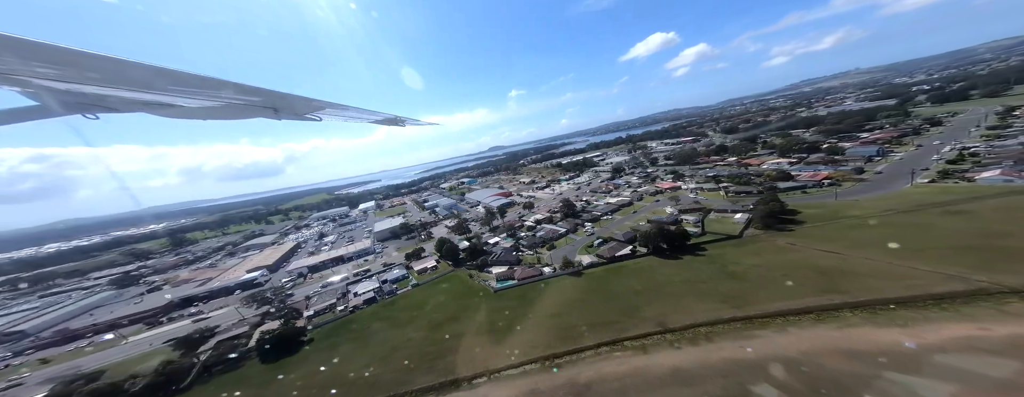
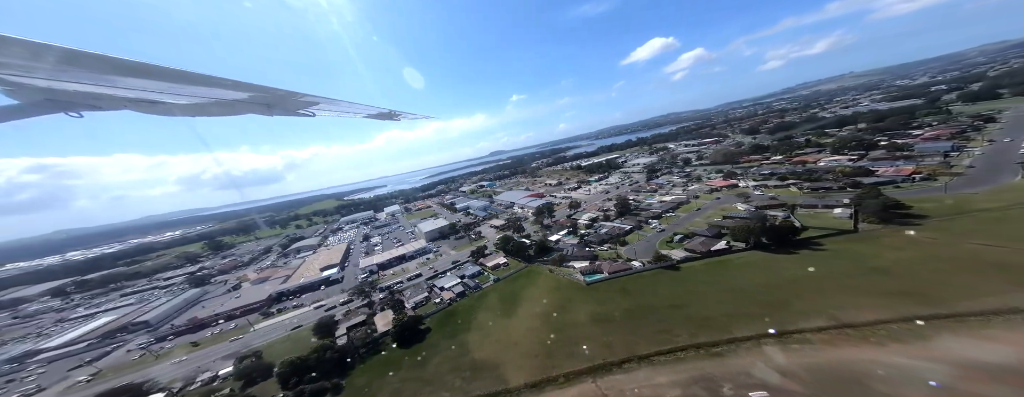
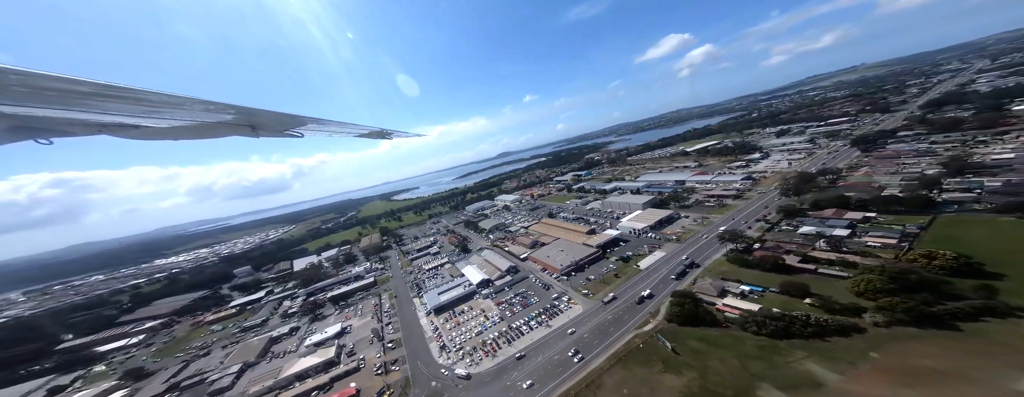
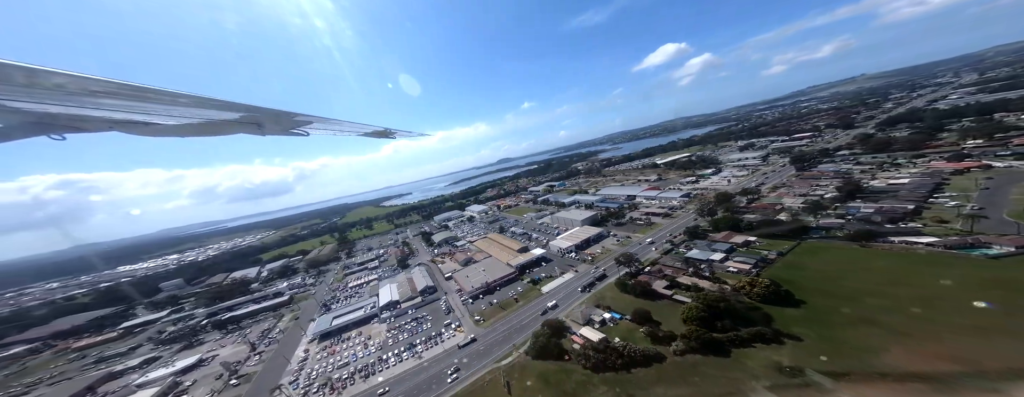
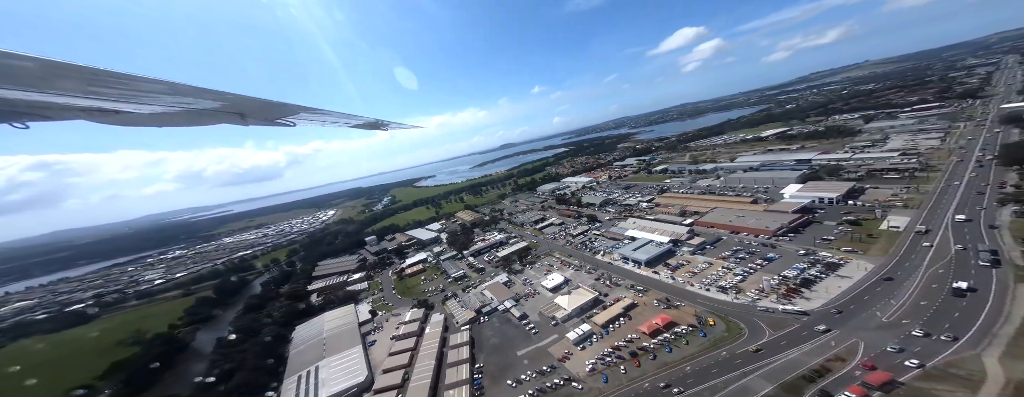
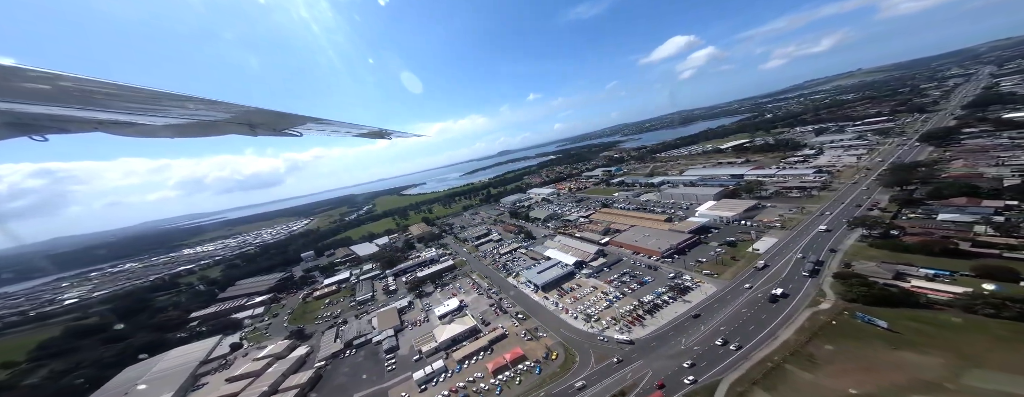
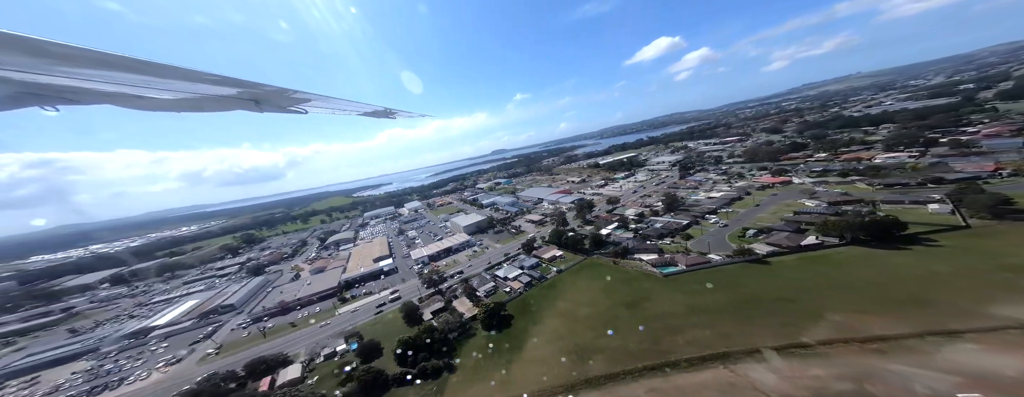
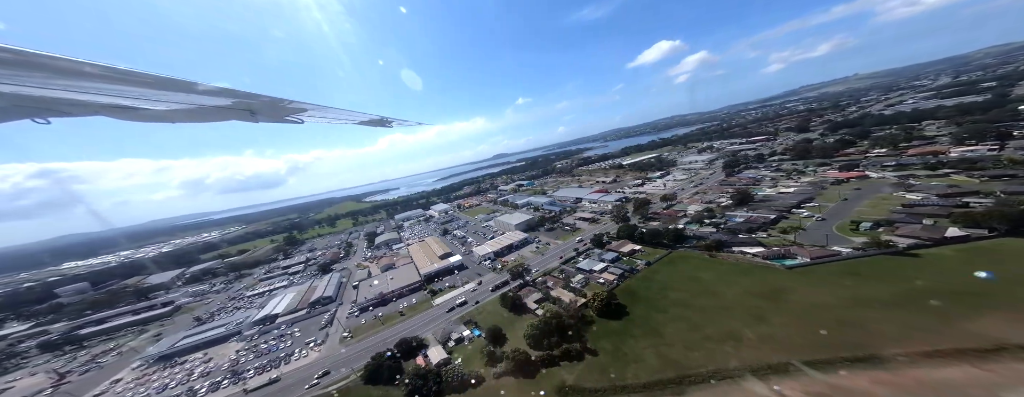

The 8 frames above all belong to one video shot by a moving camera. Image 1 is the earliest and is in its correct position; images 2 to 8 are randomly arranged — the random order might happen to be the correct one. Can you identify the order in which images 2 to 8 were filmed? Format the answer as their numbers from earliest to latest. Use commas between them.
2, 7, 8, 4, 3, 6, 5
